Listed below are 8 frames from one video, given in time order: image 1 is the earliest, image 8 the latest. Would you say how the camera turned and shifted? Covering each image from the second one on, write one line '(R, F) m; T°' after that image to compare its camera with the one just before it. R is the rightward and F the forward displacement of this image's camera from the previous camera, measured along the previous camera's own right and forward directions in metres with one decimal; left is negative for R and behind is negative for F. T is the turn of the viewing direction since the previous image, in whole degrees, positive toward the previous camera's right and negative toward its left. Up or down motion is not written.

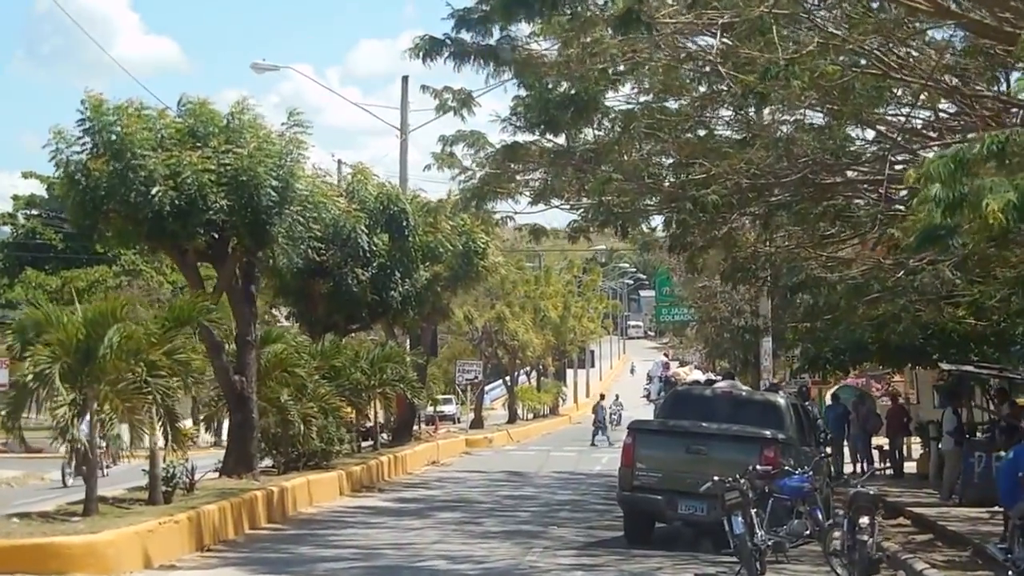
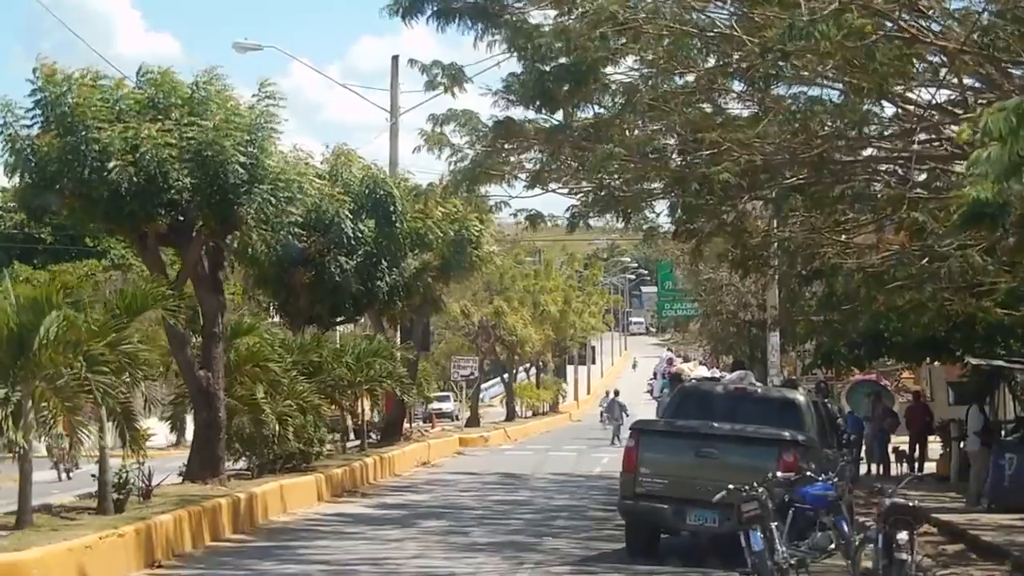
(+0.1, +1.6) m; 0°
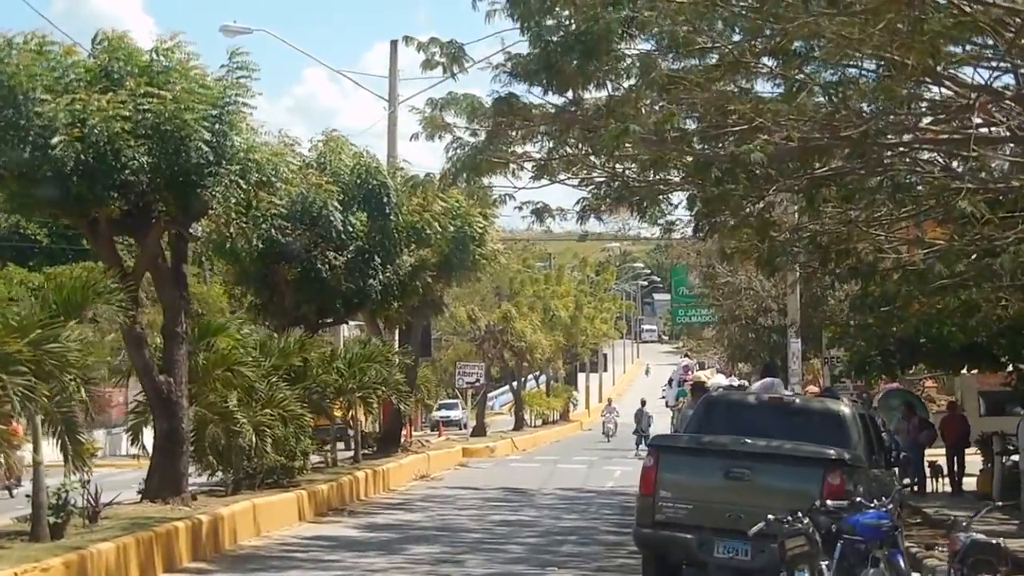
(+0.1, +1.9) m; 0°
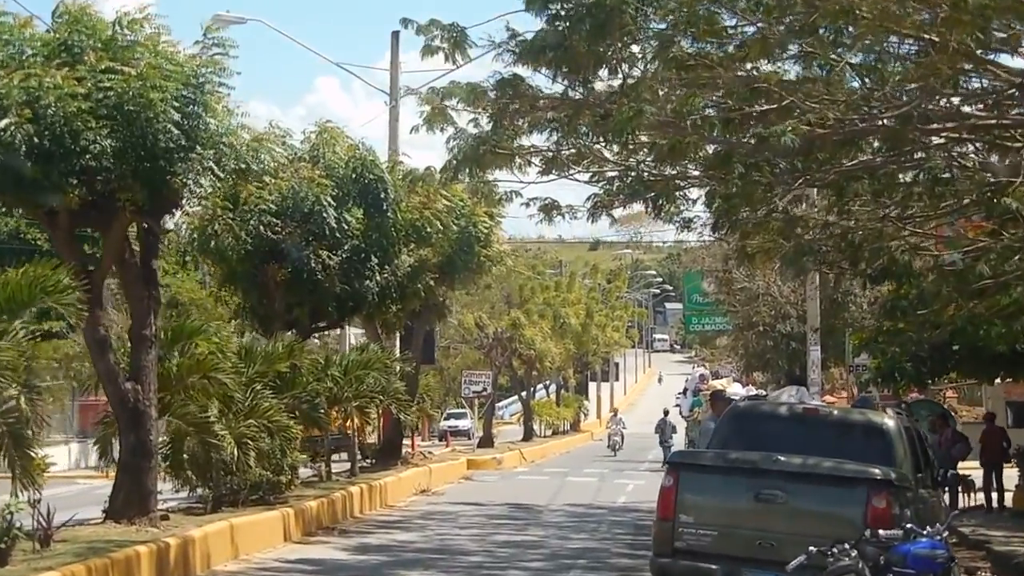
(0.0, +1.4) m; 0°
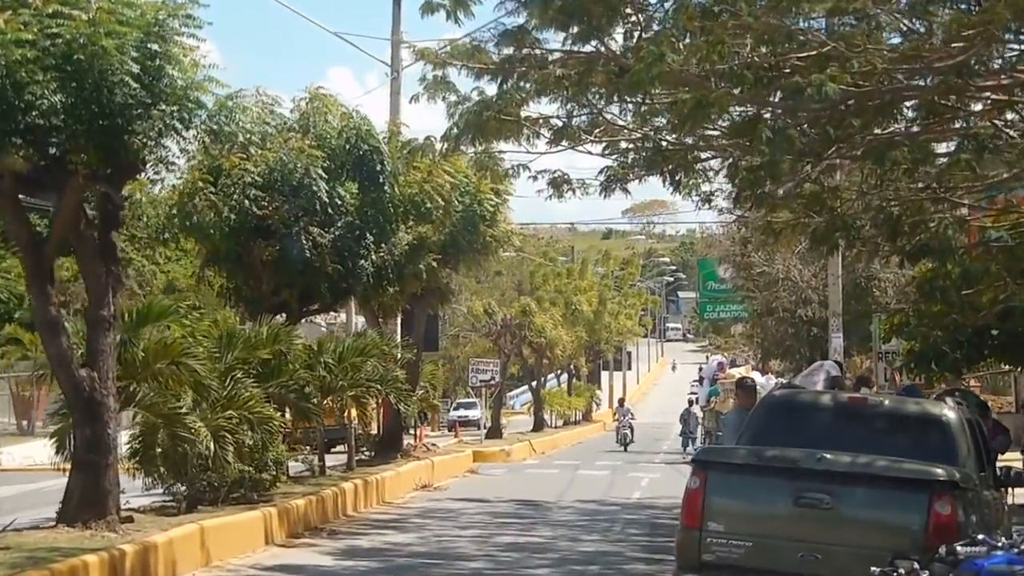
(0.0, +1.5) m; 0°
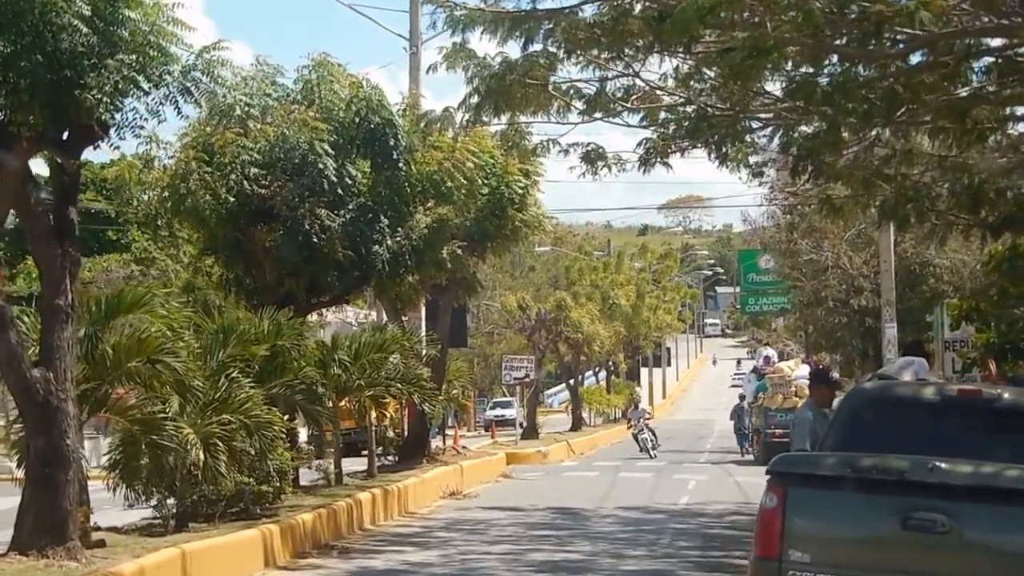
(0.0, +1.8) m; -1°
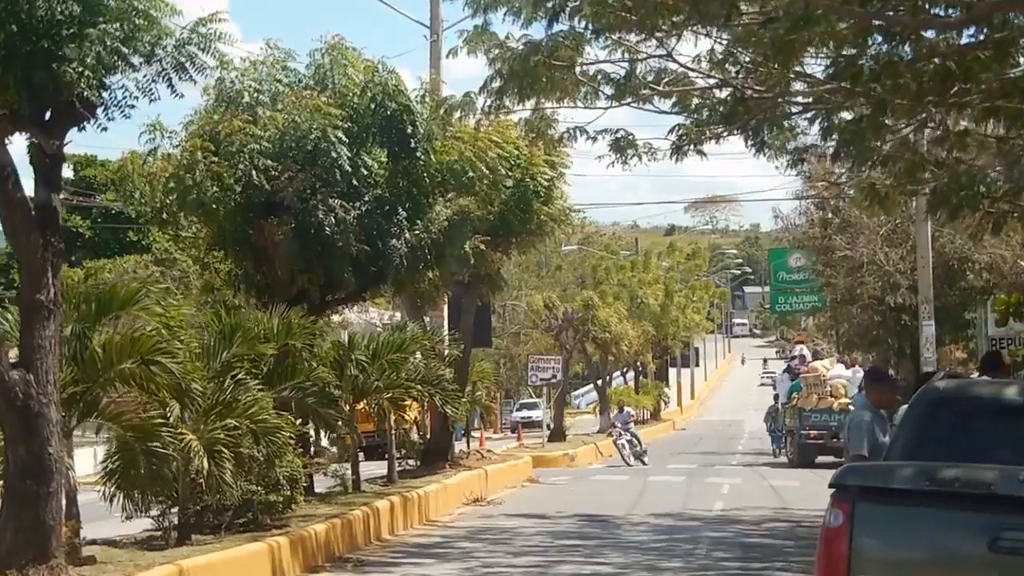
(0.0, +0.9) m; -1°
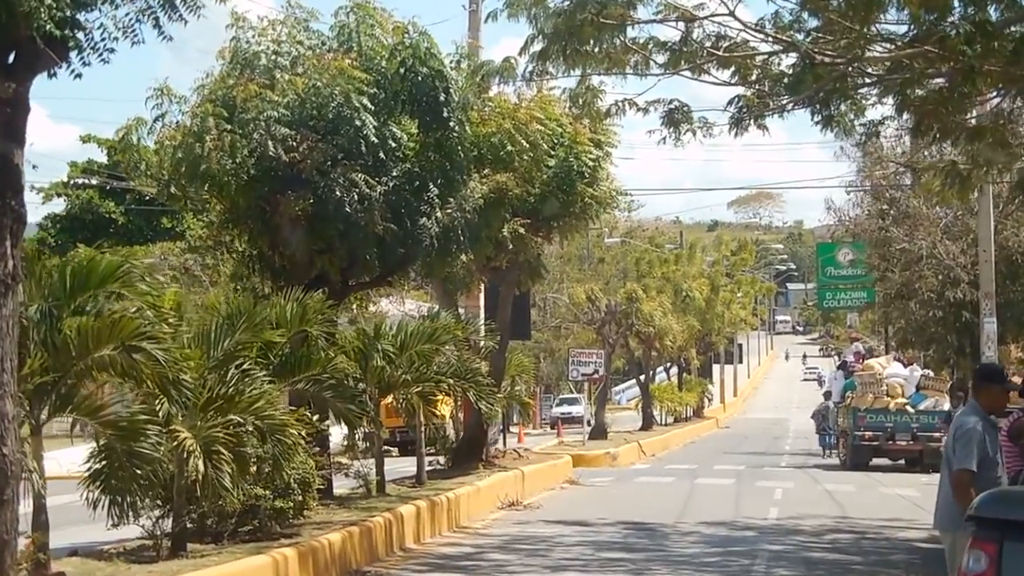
(0.0, +1.4) m; -1°
